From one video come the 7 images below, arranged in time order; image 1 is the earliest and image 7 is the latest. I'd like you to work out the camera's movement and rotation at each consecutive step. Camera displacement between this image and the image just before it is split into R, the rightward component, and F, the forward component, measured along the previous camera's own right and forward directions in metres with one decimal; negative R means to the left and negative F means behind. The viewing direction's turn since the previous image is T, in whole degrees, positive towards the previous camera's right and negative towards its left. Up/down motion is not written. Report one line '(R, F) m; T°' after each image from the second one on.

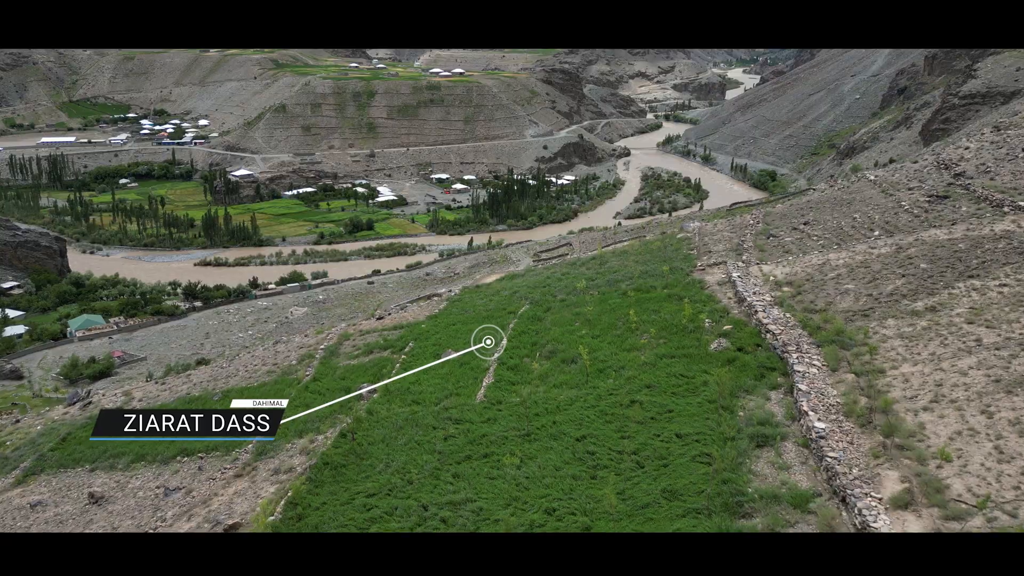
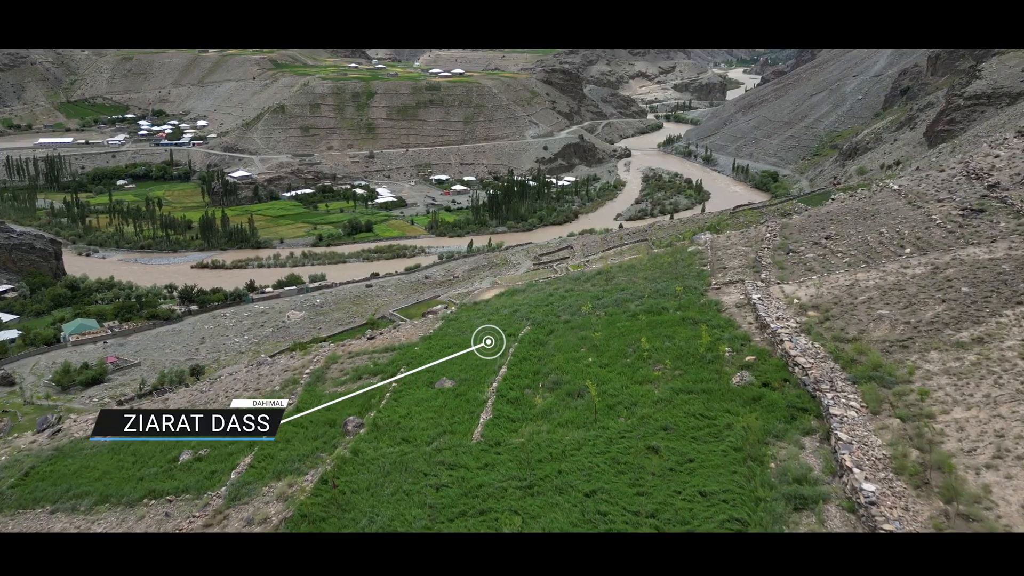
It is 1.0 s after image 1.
(0.0, +0.4) m; 0°
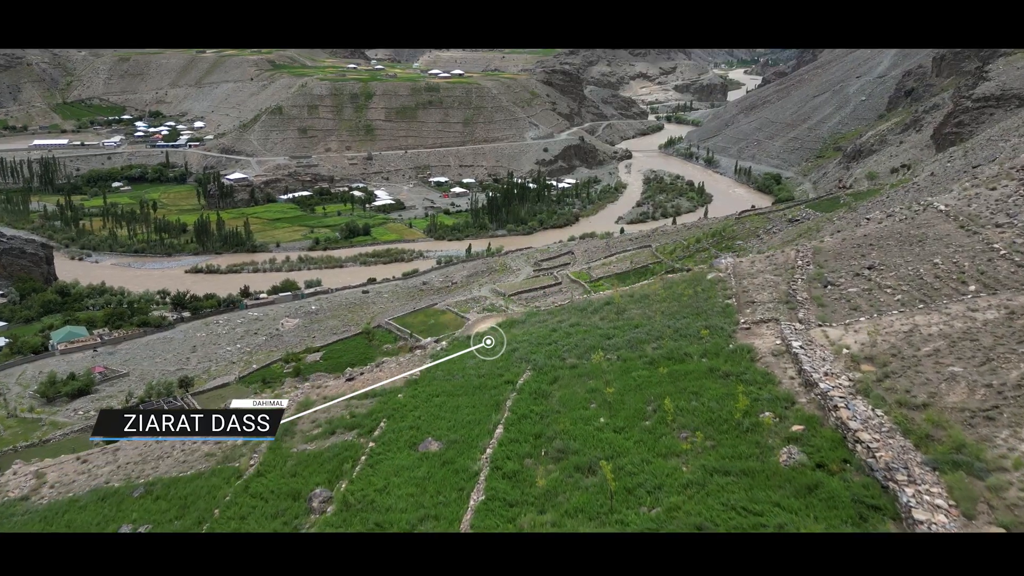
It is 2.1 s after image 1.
(0.0, +0.7) m; 0°
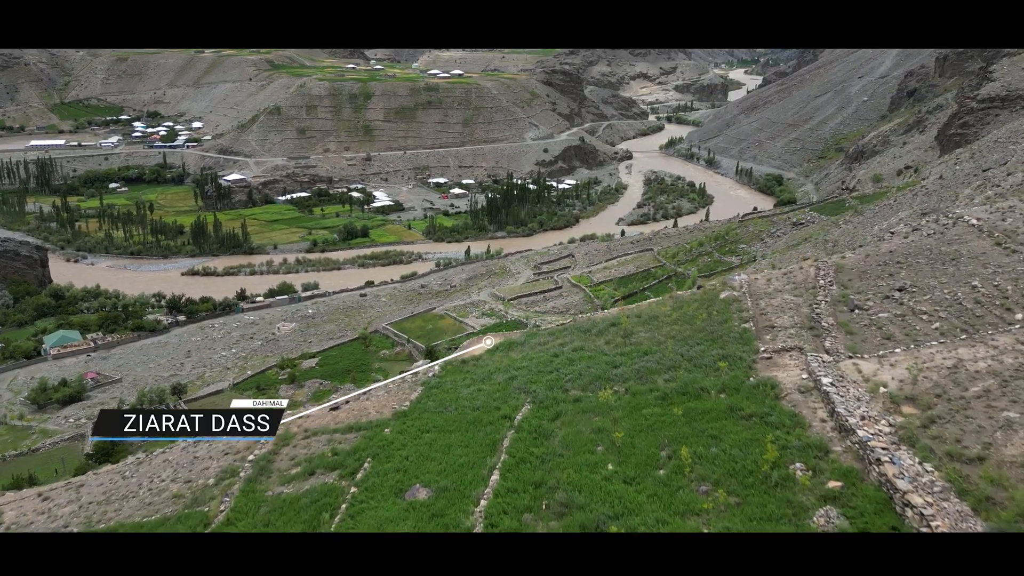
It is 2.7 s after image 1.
(0.0, +0.4) m; 0°
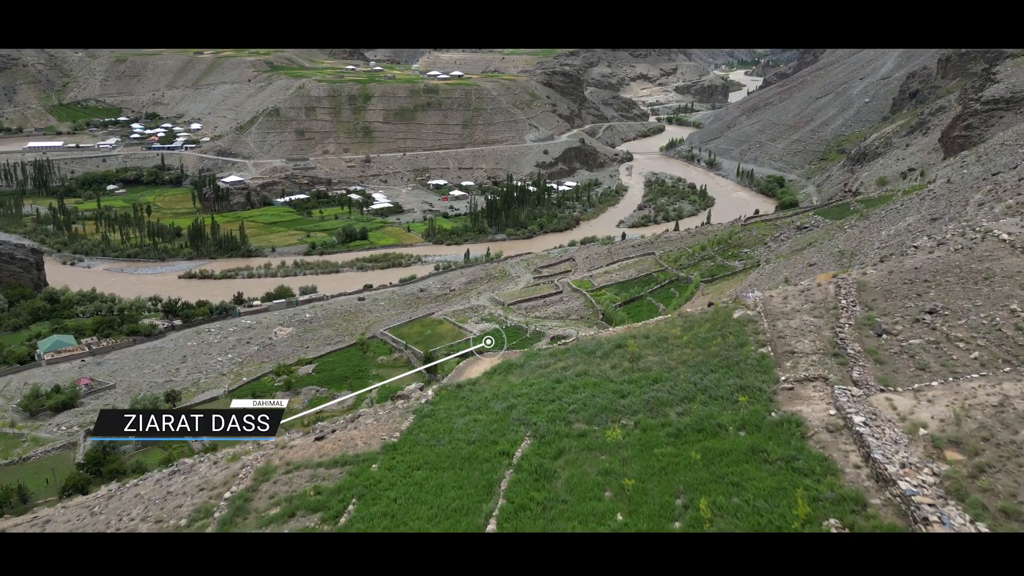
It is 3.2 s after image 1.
(0.0, +0.3) m; 0°
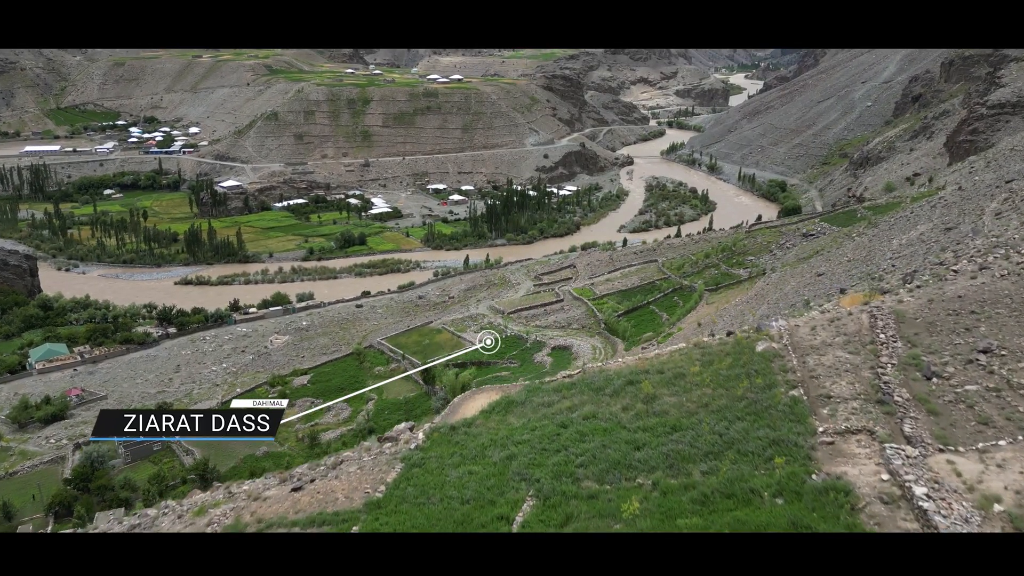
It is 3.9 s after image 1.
(0.0, +0.5) m; 0°
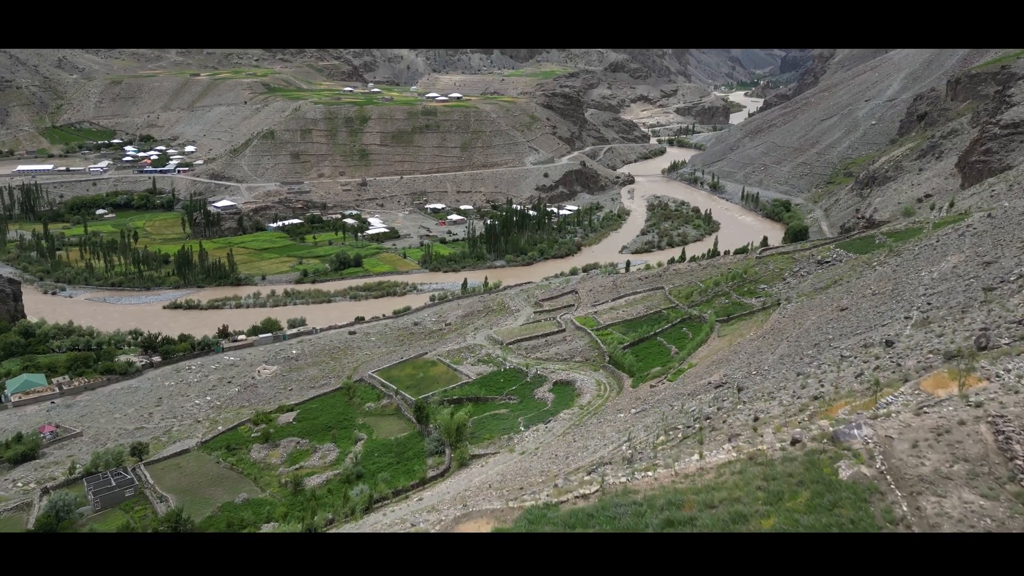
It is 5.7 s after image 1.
(0.0, +1.2) m; 0°
